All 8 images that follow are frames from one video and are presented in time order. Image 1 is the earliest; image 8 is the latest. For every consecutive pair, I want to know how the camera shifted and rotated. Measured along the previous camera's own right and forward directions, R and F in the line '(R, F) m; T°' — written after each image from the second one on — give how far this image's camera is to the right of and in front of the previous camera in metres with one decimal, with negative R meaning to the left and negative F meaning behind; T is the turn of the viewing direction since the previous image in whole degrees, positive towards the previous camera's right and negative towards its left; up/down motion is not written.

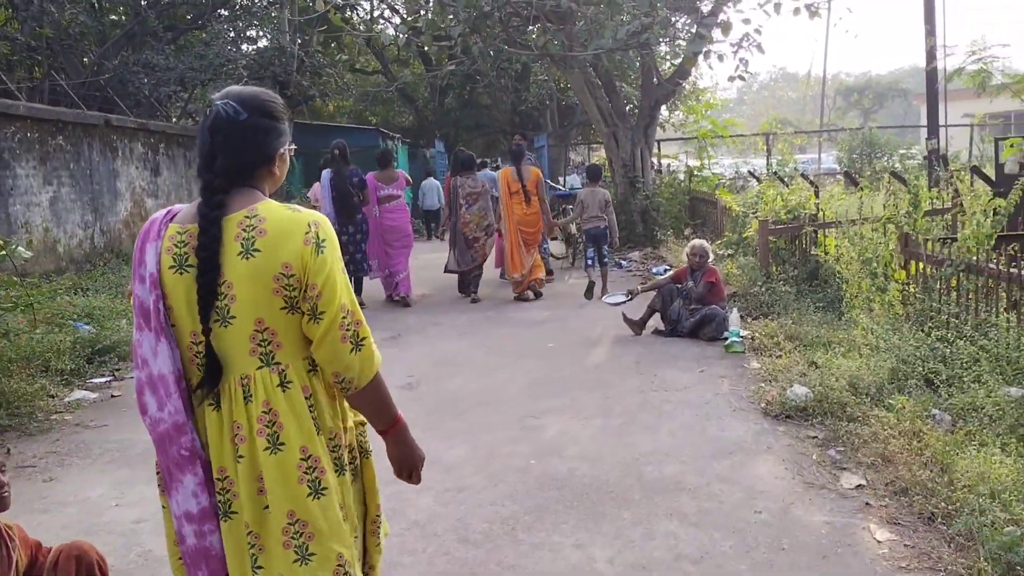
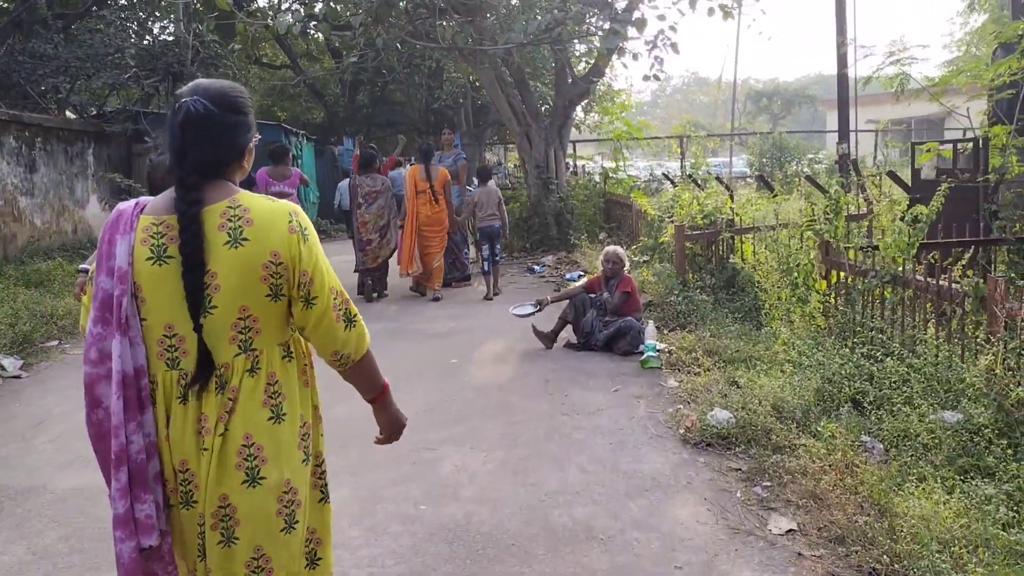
(+0.1, +0.5) m; +5°
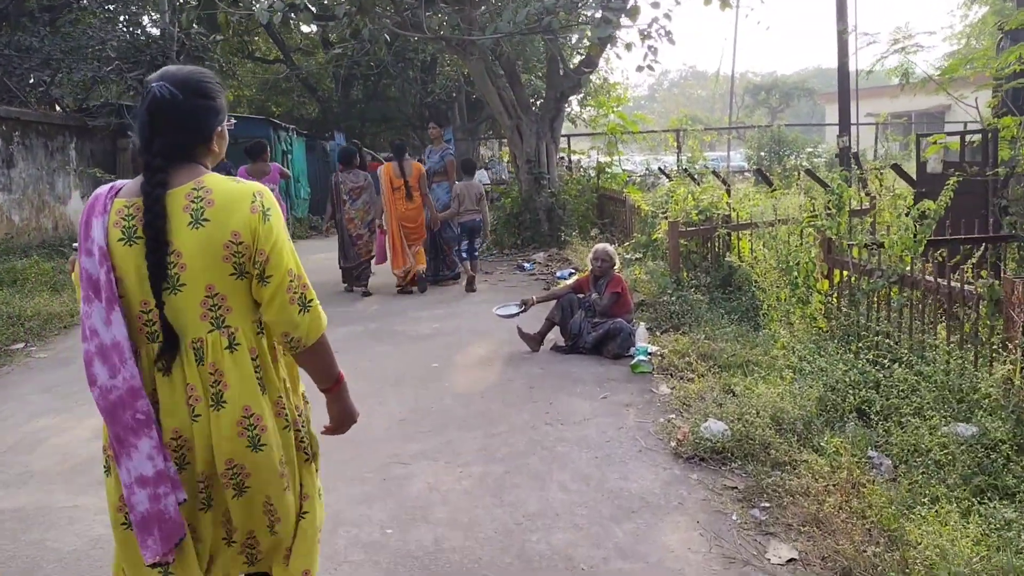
(+0.1, +0.3) m; 0°
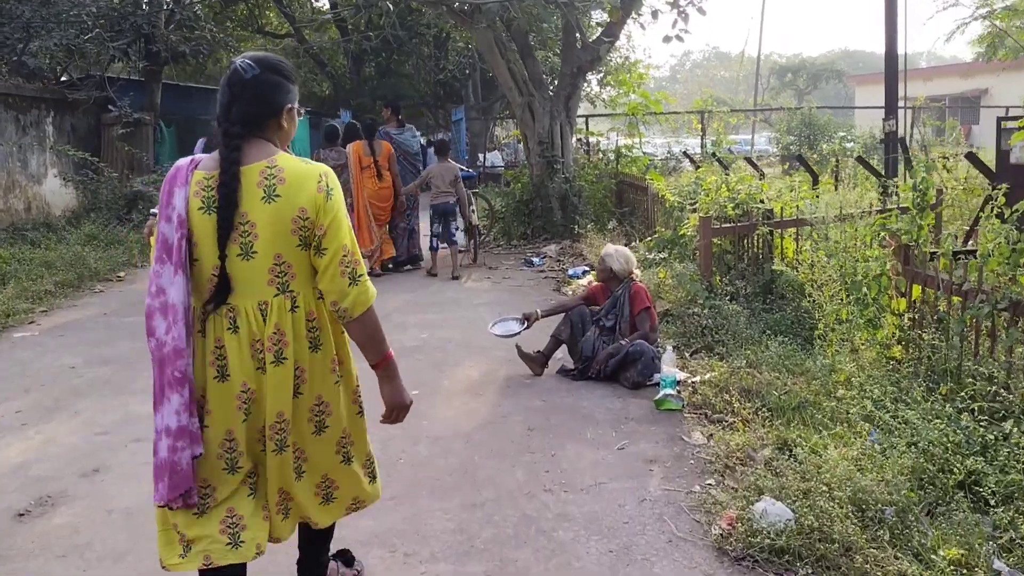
(+0.1, +1.1) m; -1°
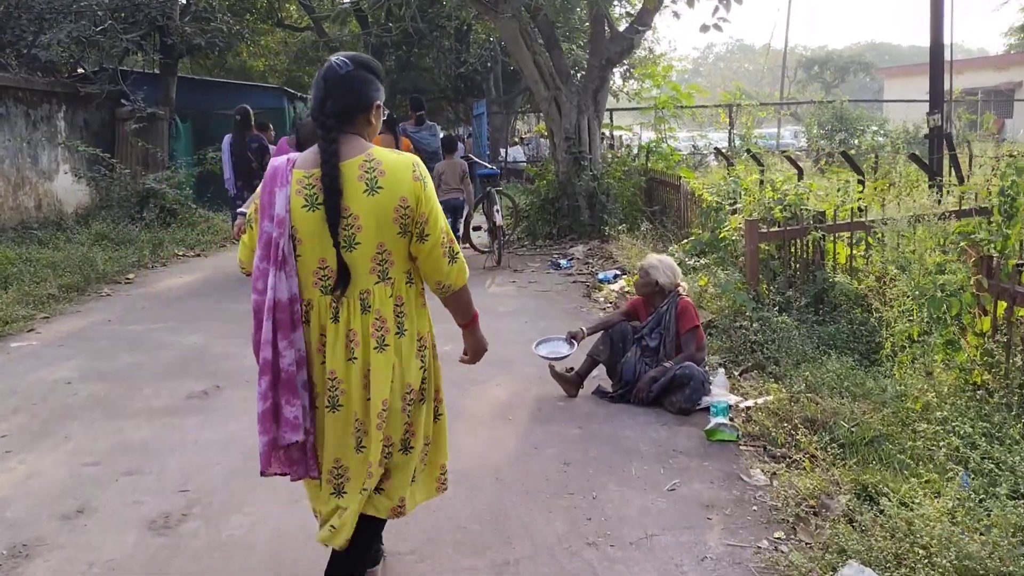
(-0.1, +0.5) m; -1°
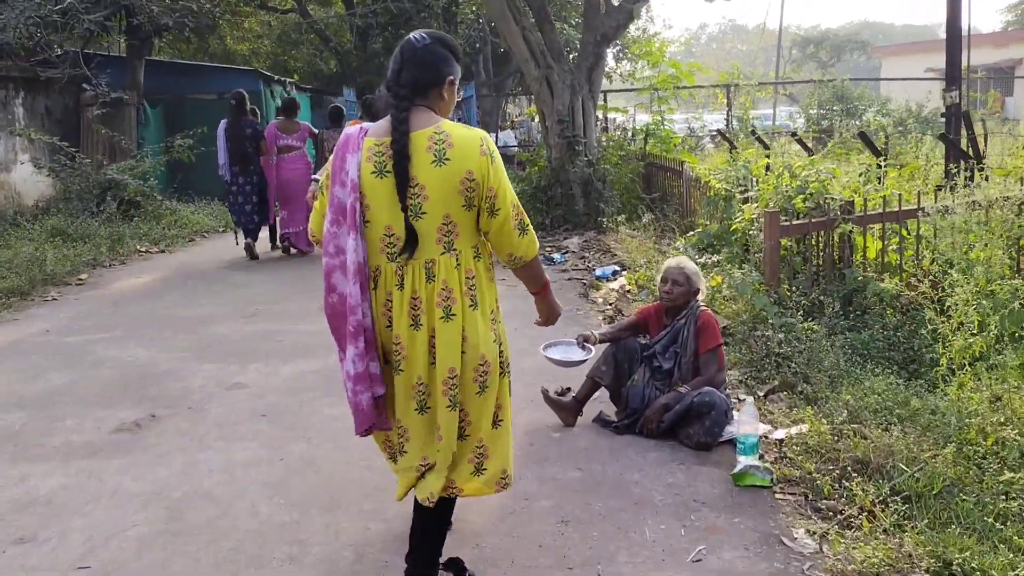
(0.0, +0.7) m; 0°
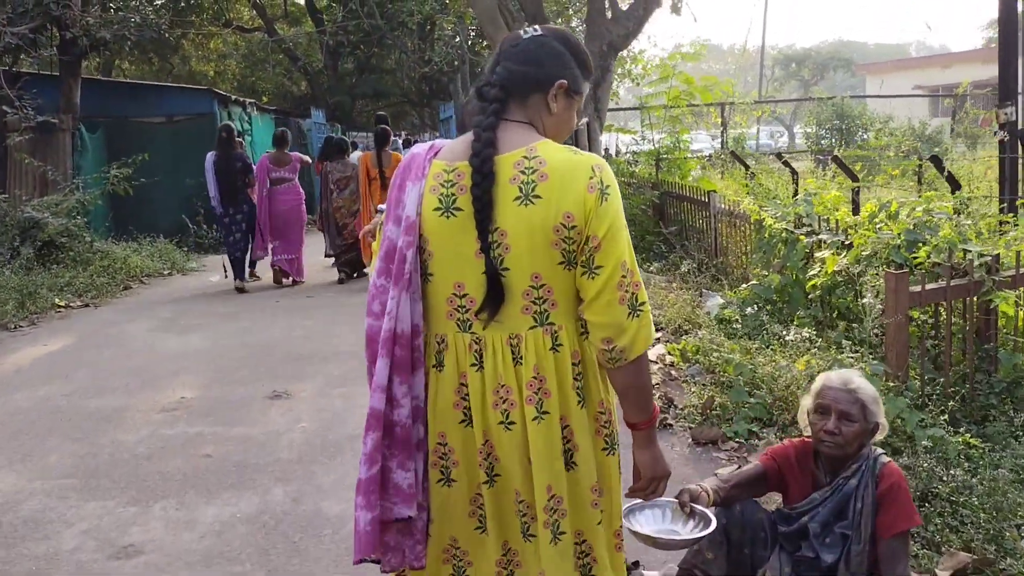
(-0.2, +1.6) m; +2°
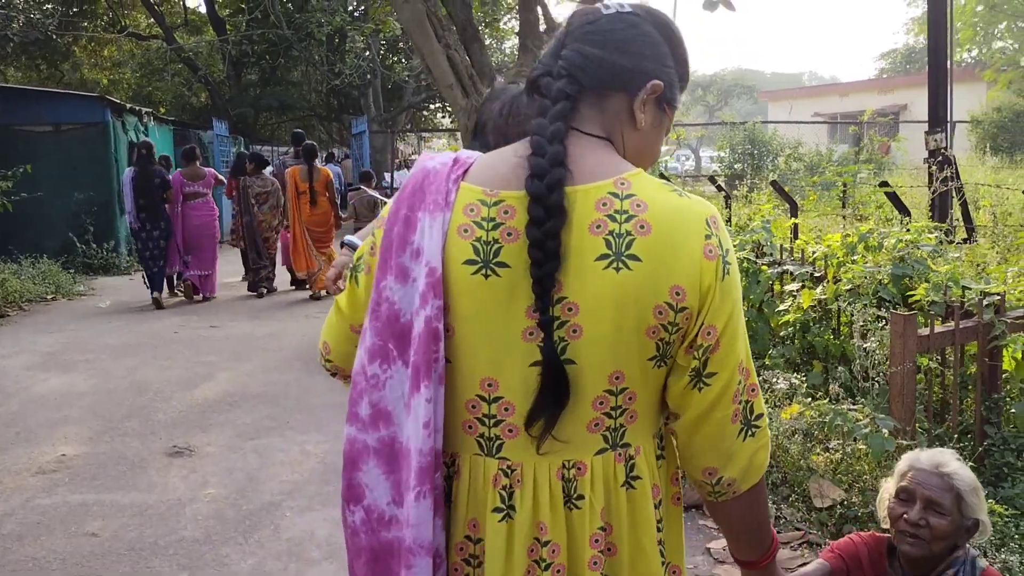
(-0.2, +0.6) m; +6°
